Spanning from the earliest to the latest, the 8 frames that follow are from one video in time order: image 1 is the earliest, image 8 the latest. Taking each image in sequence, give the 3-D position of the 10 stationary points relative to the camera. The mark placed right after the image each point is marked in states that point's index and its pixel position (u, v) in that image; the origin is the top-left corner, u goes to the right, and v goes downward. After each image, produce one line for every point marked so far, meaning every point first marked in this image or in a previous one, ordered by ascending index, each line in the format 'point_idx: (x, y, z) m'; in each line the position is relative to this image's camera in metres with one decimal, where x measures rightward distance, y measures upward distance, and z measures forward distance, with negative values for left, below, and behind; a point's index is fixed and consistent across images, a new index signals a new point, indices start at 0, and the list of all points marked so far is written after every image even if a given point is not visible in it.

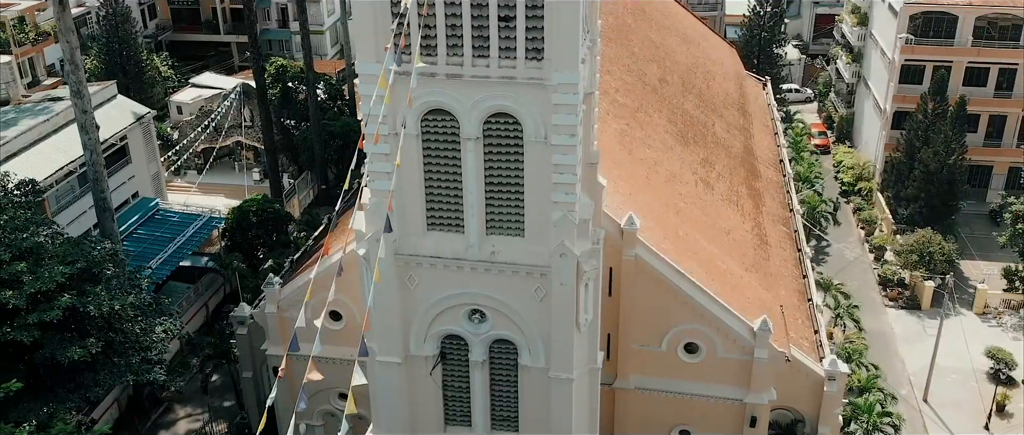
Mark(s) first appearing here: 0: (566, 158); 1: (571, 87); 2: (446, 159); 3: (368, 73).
0: (+1.1, +1.2, +14.9) m
1: (+1.1, +2.4, +14.4) m
2: (-1.3, +1.2, +15.5) m
3: (-2.8, +2.8, +14.8) m
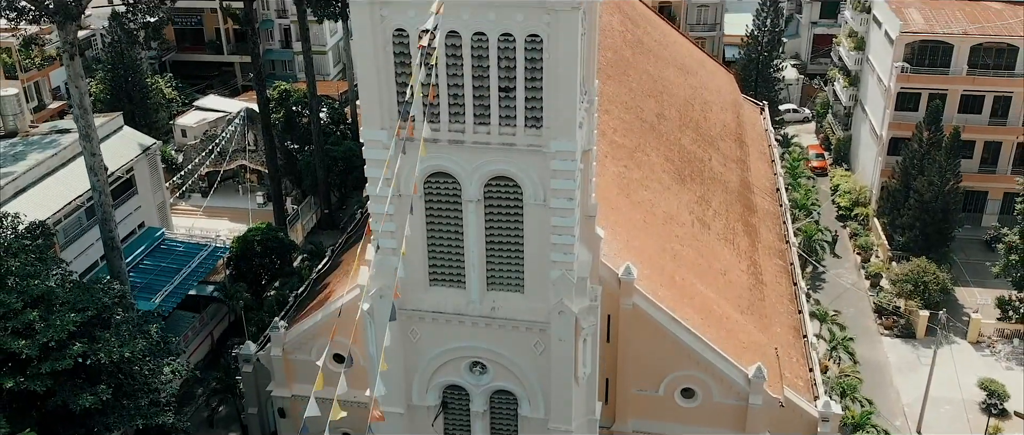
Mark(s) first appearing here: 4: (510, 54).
0: (+1.1, -0.1, +15.3) m
1: (+1.1, +1.2, +14.8) m
2: (-1.3, 0.0, +16.0) m
3: (-2.8, +1.6, +15.2) m
4: (-0.1, +3.1, +14.5) m
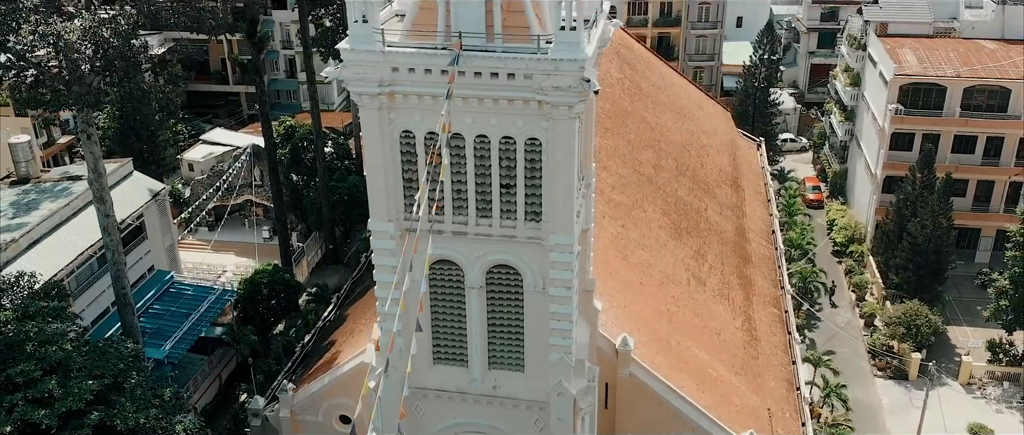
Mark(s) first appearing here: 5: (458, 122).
0: (+1.1, -1.9, +16.1) m
1: (+1.1, -0.6, +15.6) m
2: (-1.3, -1.9, +16.7) m
3: (-2.8, -0.3, +16.0) m
4: (0.0, +1.3, +15.2) m
5: (-1.1, +1.9, +15.0) m
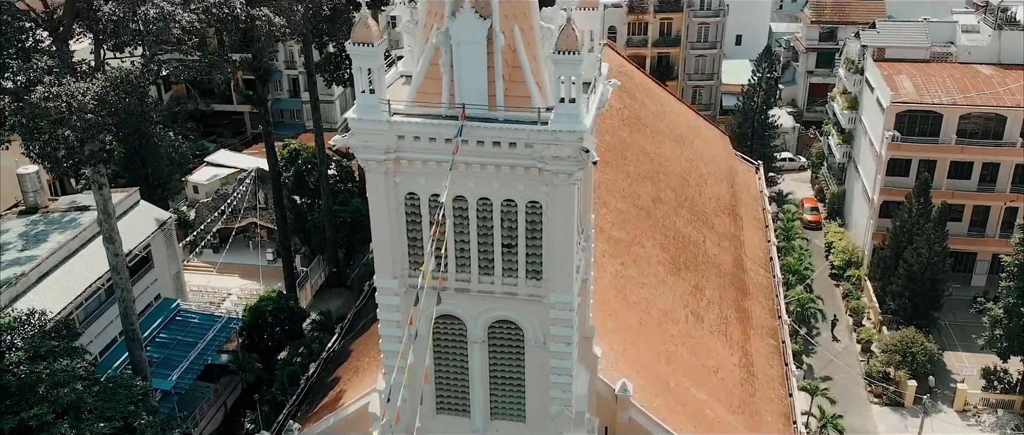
0: (+1.1, -3.1, +16.5) m
1: (+1.1, -1.8, +16.0) m
2: (-1.3, -3.1, +17.2) m
3: (-2.7, -1.5, +16.4) m
4: (0.0, 0.0, +15.7) m
5: (-1.0, +0.6, +15.4) m
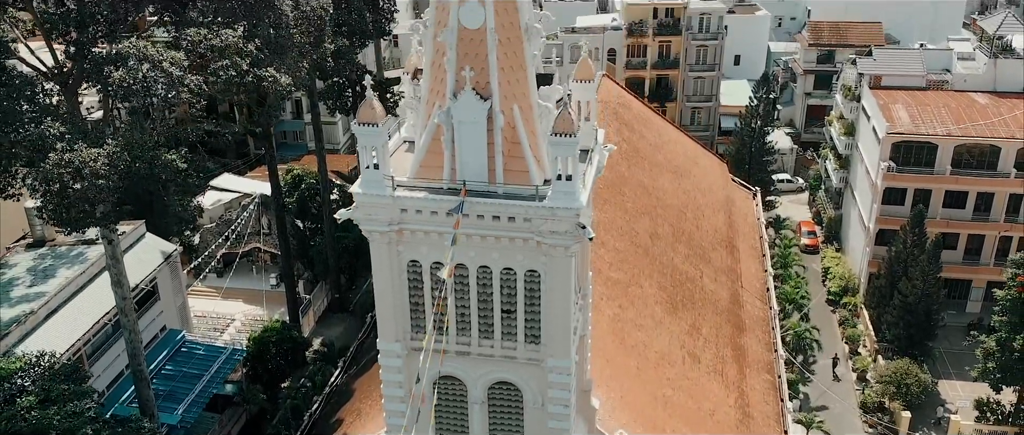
0: (+1.1, -4.5, +17.0) m
1: (+1.1, -3.3, +16.5) m
2: (-1.3, -4.5, +17.7) m
3: (-2.8, -2.9, +16.9) m
4: (0.0, -1.4, +16.2) m
5: (-1.0, -0.8, +15.9) m
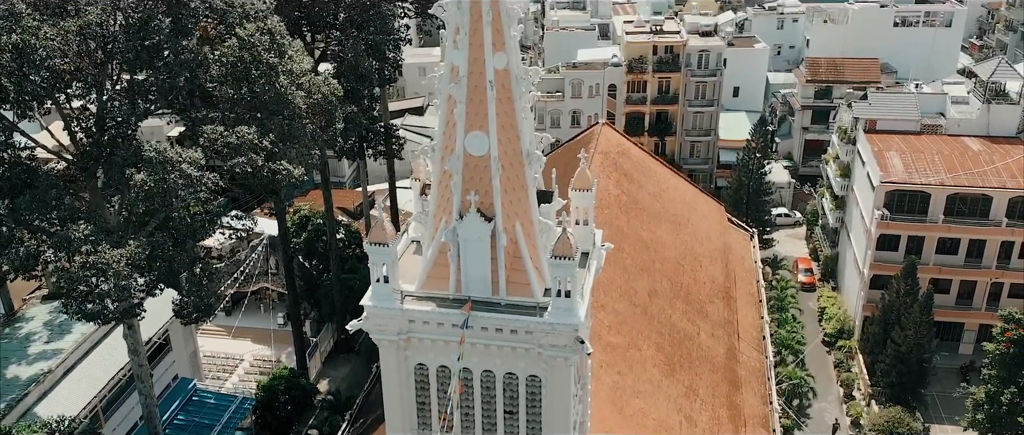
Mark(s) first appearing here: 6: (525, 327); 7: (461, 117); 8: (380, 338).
0: (+1.1, -6.9, +17.9) m
1: (+1.2, -5.6, +17.4) m
2: (-1.3, -6.9, +18.6) m
3: (-2.7, -5.3, +17.8) m
4: (0.0, -3.8, +17.1) m
5: (-1.0, -3.2, +16.8) m
6: (+0.3, -2.3, +15.9) m
7: (-1.0, +2.0, +15.5) m
8: (-2.9, -2.6, +16.6) m
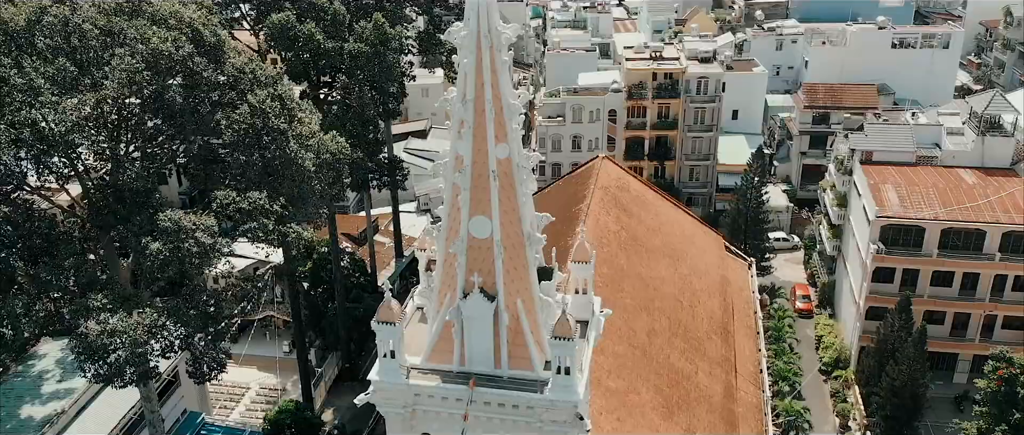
0: (+1.2, -8.6, +18.6) m
1: (+1.2, -7.3, +18.1) m
2: (-1.2, -8.6, +19.3) m
3: (-2.7, -7.0, +18.5) m
4: (+0.1, -5.5, +17.8) m
5: (-0.9, -4.9, +17.5) m
6: (+0.3, -4.0, +16.6) m
7: (-1.0, +0.3, +16.2) m
8: (-2.8, -4.4, +17.3) m
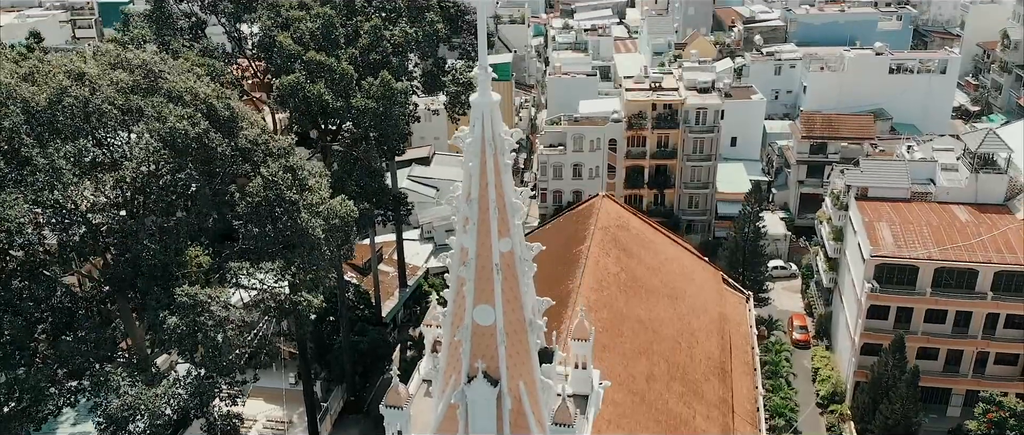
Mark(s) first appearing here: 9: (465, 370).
0: (+1.2, -10.6, +19.4) m
1: (+1.3, -9.3, +18.9) m
2: (-1.1, -10.6, +20.1) m
3: (-2.6, -9.0, +19.3) m
4: (+0.1, -7.5, +18.6) m
5: (-0.9, -6.9, +18.3) m
6: (+0.4, -6.0, +17.4) m
7: (-0.9, -1.7, +17.0) m
8: (-2.8, -6.4, +18.1) m
9: (-1.1, -3.5, +17.5) m
